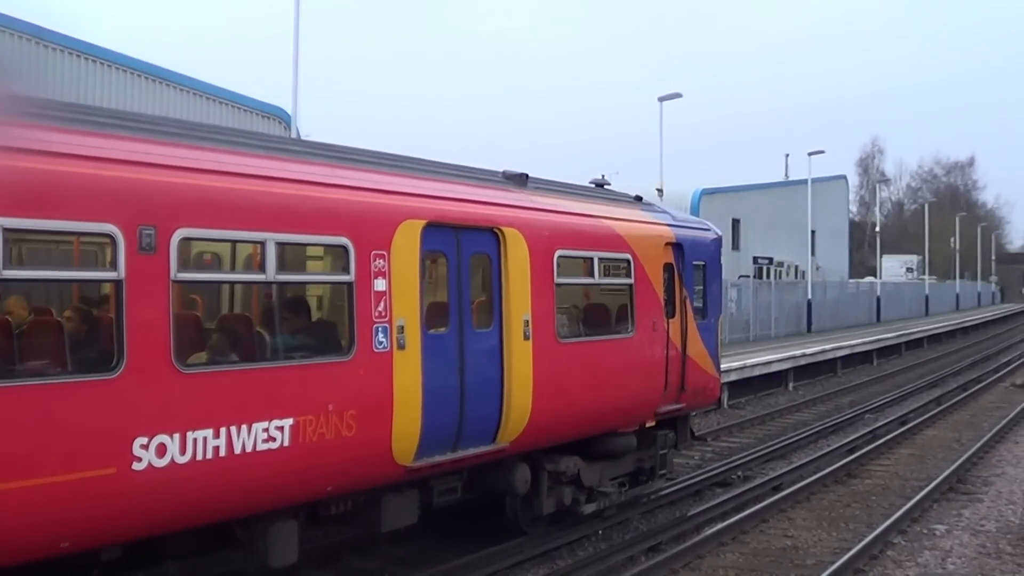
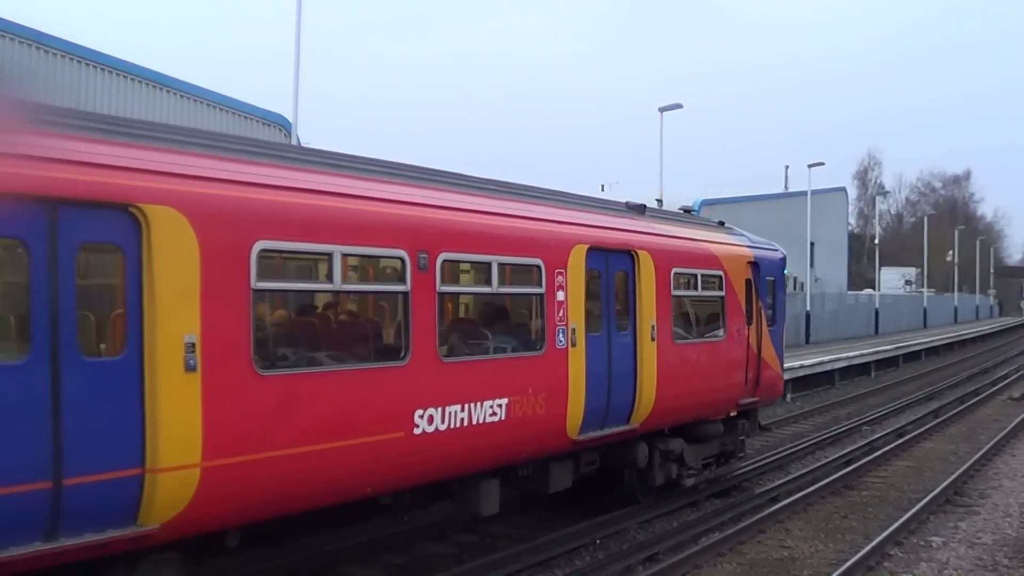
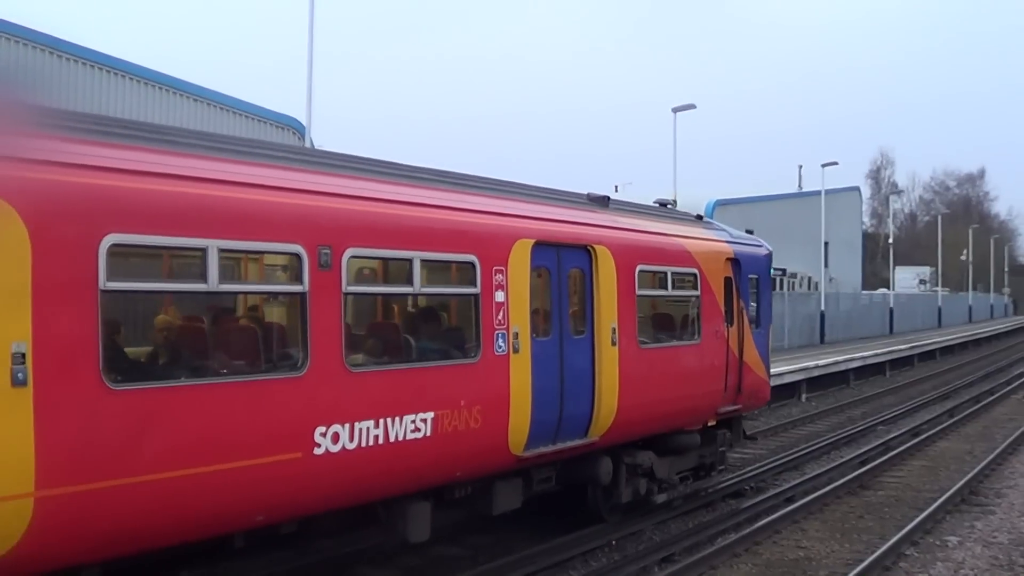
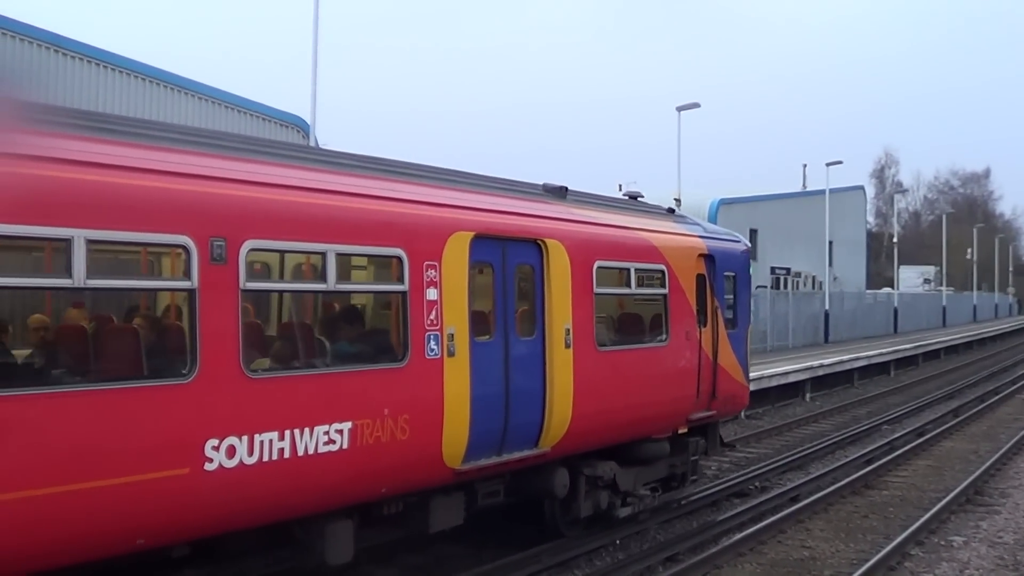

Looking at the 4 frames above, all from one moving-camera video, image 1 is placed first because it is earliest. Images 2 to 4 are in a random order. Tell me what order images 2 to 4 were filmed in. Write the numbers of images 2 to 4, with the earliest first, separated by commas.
4, 3, 2
